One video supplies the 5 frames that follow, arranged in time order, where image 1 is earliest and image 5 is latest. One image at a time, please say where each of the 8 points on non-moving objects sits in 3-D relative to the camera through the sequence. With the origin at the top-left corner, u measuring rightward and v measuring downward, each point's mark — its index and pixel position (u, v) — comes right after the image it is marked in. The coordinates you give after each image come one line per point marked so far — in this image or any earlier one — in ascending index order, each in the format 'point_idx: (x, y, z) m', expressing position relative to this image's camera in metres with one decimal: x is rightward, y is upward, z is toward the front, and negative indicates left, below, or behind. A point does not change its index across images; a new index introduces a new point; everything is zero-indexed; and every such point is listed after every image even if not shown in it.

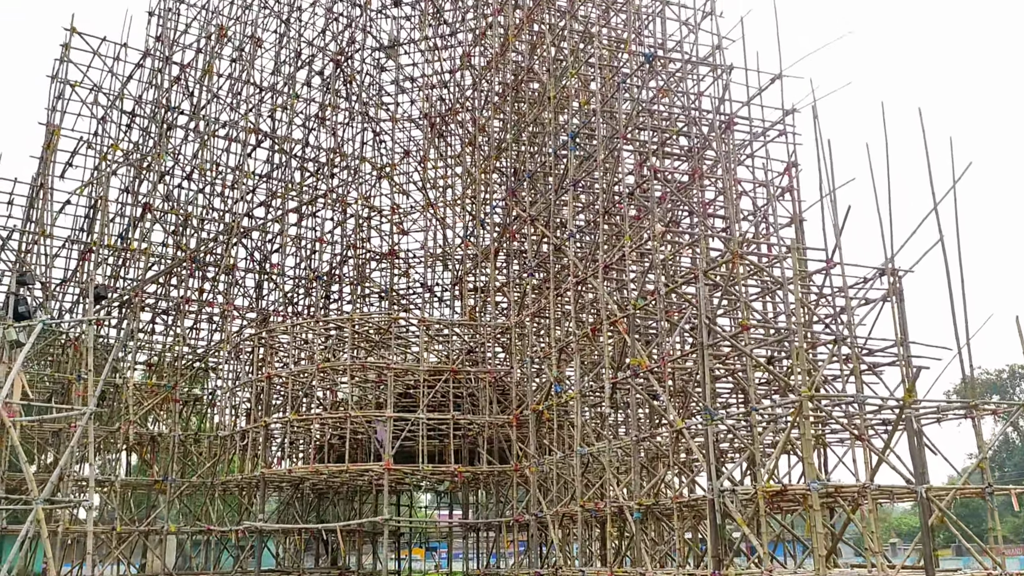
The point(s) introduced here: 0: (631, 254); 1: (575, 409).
0: (+2.6, +0.8, +19.4) m
1: (+1.4, -2.7, +19.1) m
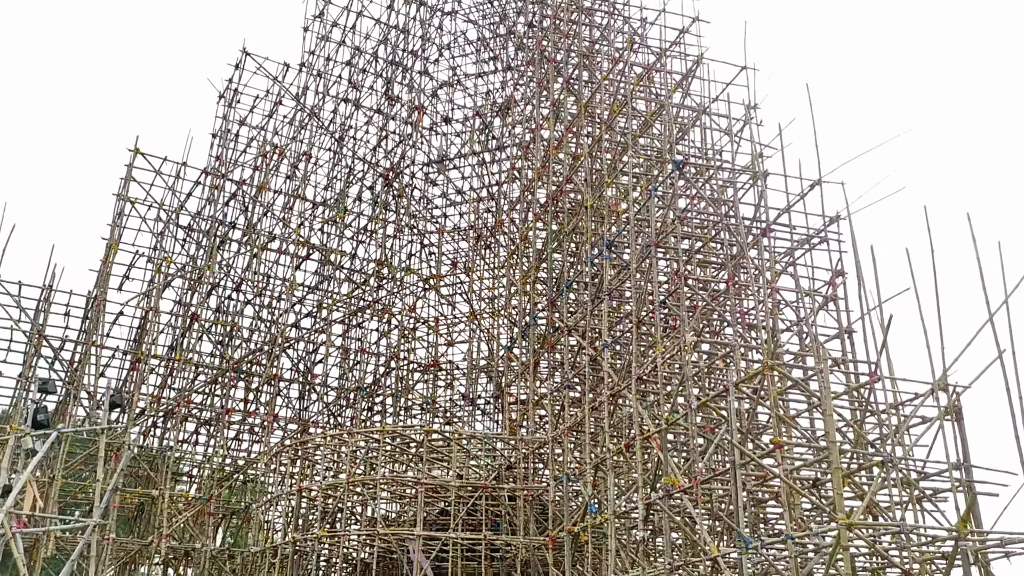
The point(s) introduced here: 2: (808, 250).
0: (+3.3, -1.7, +18.7) m
1: (+2.1, -5.1, +18.1) m
2: (+6.8, +0.9, +19.9) m
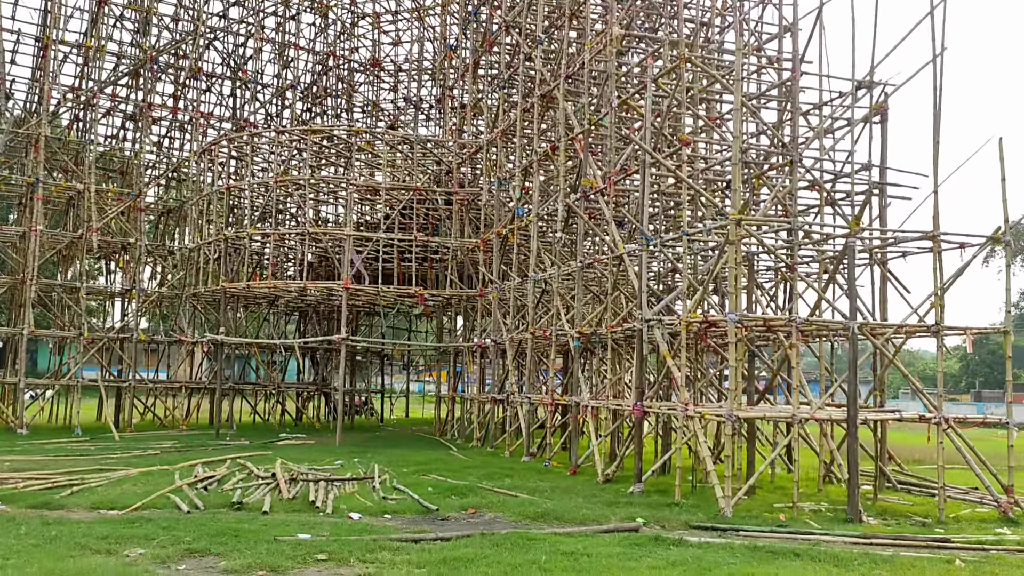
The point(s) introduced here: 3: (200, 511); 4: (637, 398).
0: (+1.8, +4.5, +17.7) m
1: (+0.4, +1.2, +18.1) m
2: (+5.3, +7.3, +18.1) m
3: (-3.7, -2.6, +10.3) m
4: (+1.9, -1.7, +13.4) m
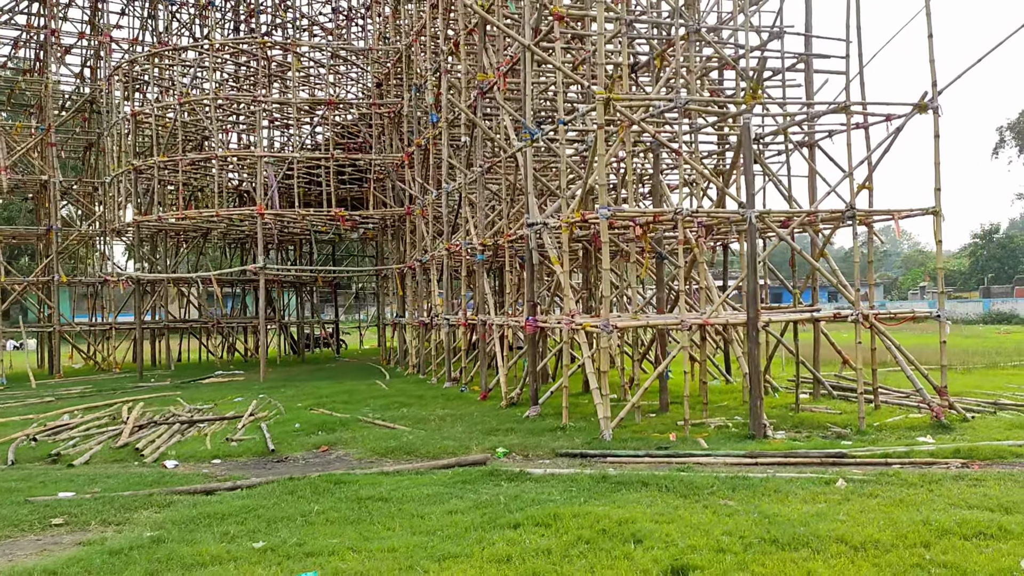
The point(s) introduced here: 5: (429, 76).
0: (-0.2, +6.2, +15.7) m
1: (-1.3, +2.8, +16.5) m
2: (+3.2, +9.2, +15.8) m
3: (-5.3, -1.9, +9.1) m
4: (+0.3, -0.3, +12.0) m
5: (-1.7, +4.4, +17.8) m
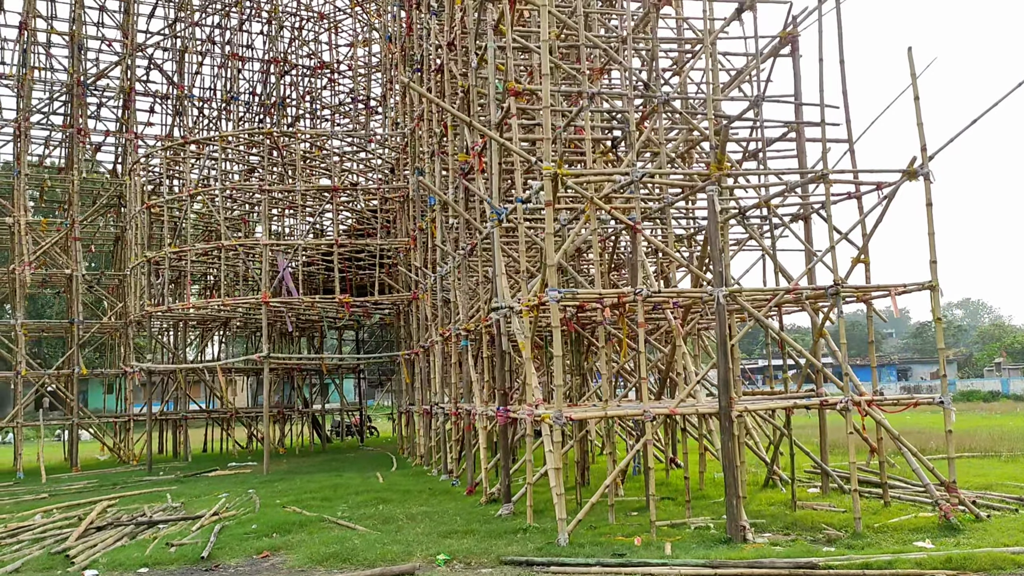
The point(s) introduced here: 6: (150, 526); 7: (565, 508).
0: (-0.3, +4.7, +15.6) m
1: (-1.4, +1.2, +16.1) m
2: (+2.9, +7.7, +15.8) m
3: (-5.8, -2.9, +8.7) m
4: (-0.1, -1.5, +11.3) m
5: (-1.7, +2.6, +17.6) m
6: (-4.6, -3.0, +11.1) m
7: (+0.6, -2.2, +8.9) m
